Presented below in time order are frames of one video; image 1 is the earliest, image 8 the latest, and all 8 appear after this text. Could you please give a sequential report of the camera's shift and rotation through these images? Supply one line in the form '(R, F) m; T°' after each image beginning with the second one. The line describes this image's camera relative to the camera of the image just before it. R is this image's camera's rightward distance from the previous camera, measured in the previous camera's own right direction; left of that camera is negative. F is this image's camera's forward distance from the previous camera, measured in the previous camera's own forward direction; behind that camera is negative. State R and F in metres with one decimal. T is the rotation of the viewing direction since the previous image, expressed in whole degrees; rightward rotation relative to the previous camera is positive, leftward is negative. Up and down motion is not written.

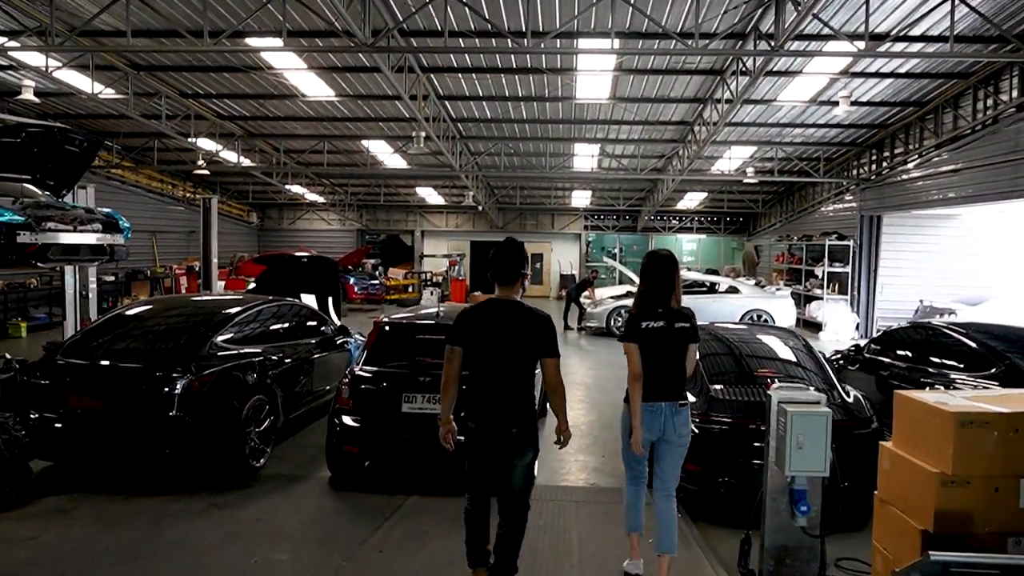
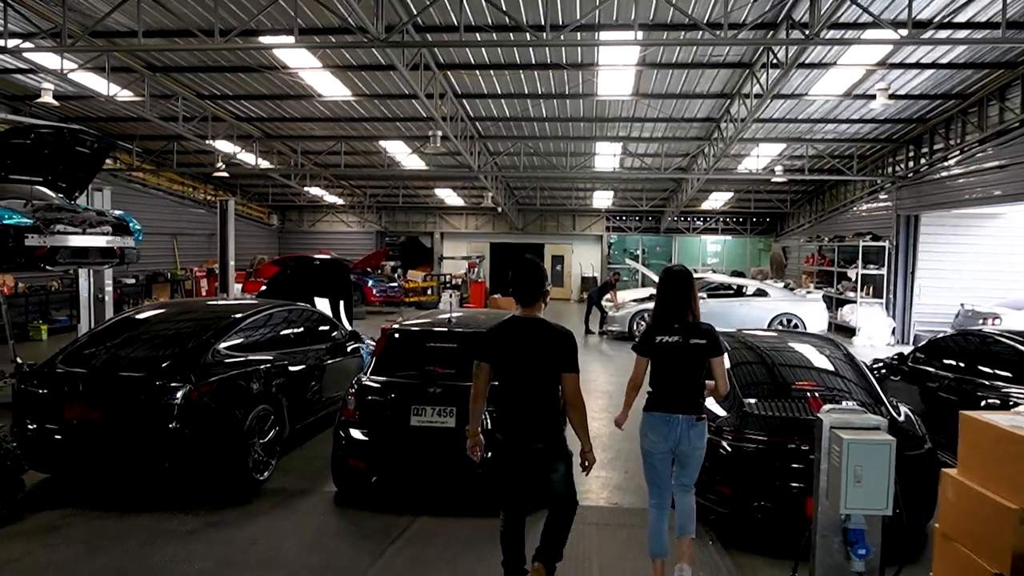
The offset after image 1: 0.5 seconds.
(0.0, +0.3) m; -2°
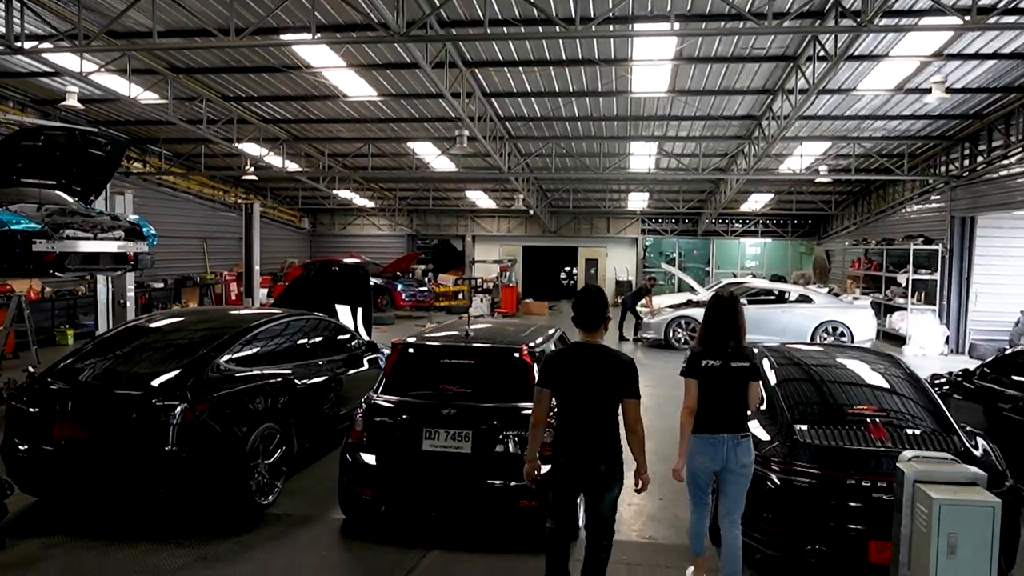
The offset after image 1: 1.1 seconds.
(+0.1, +0.4) m; -2°
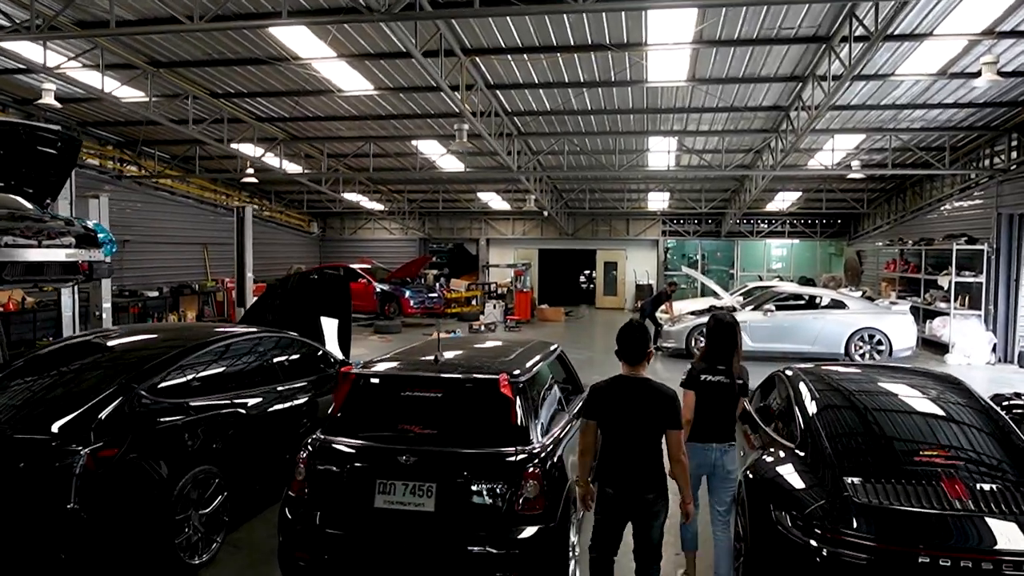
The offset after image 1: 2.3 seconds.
(+0.2, +0.7) m; -2°
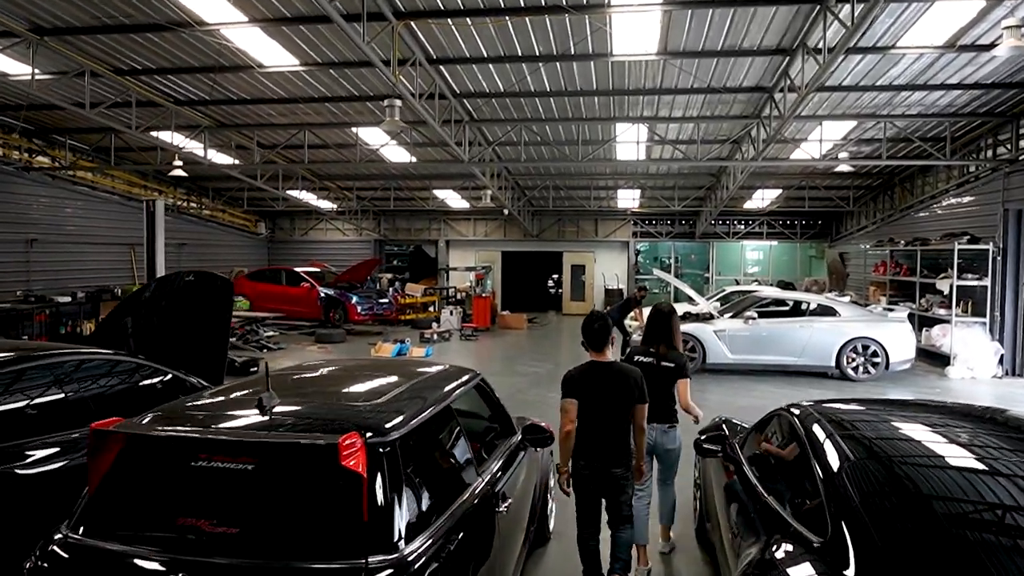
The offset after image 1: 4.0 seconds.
(+0.3, +1.1) m; +2°
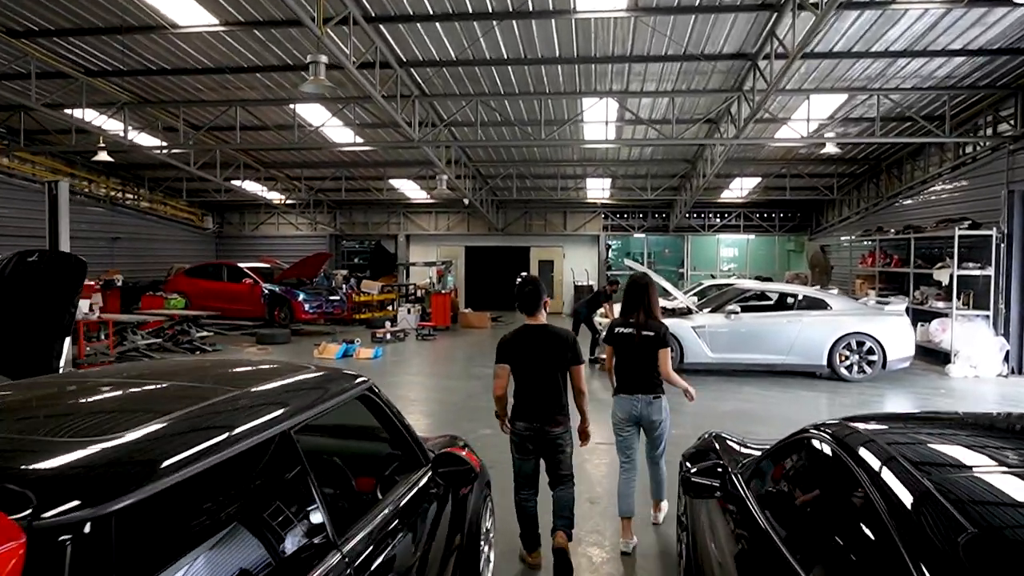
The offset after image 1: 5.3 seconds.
(+0.2, +0.9) m; +2°
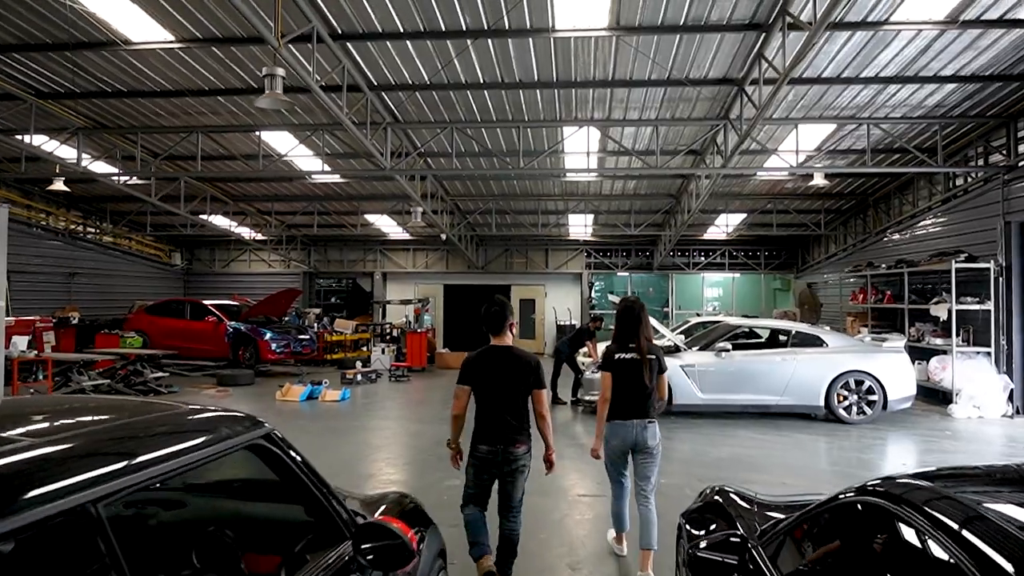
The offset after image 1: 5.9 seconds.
(+0.1, +0.5) m; +1°
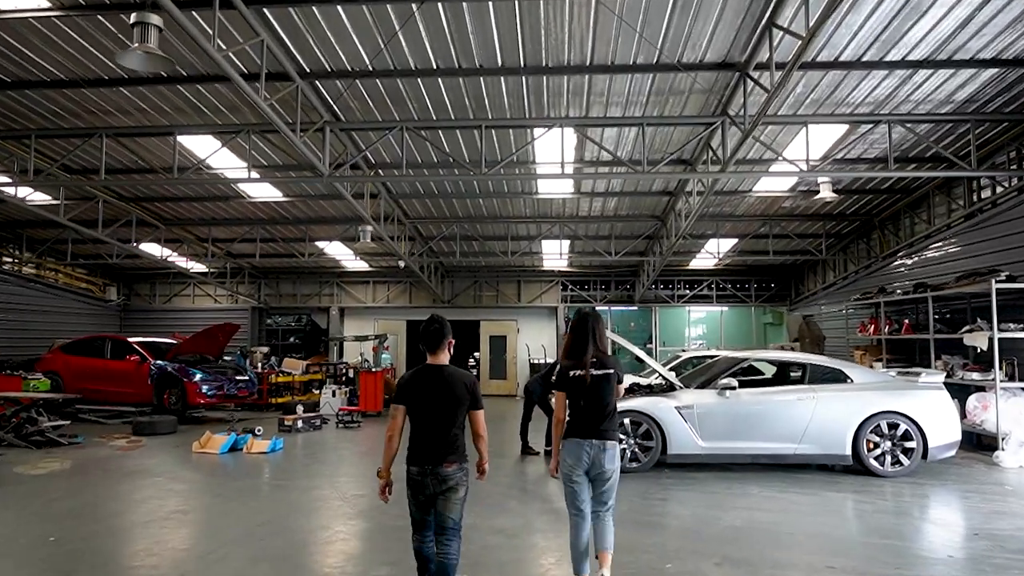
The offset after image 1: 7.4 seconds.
(+0.1, +1.2) m; +2°
